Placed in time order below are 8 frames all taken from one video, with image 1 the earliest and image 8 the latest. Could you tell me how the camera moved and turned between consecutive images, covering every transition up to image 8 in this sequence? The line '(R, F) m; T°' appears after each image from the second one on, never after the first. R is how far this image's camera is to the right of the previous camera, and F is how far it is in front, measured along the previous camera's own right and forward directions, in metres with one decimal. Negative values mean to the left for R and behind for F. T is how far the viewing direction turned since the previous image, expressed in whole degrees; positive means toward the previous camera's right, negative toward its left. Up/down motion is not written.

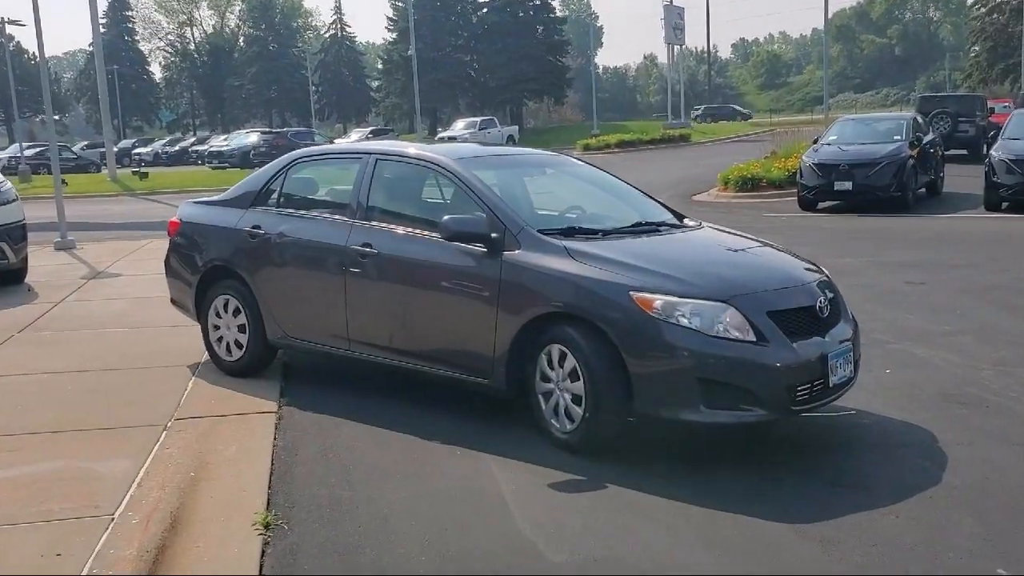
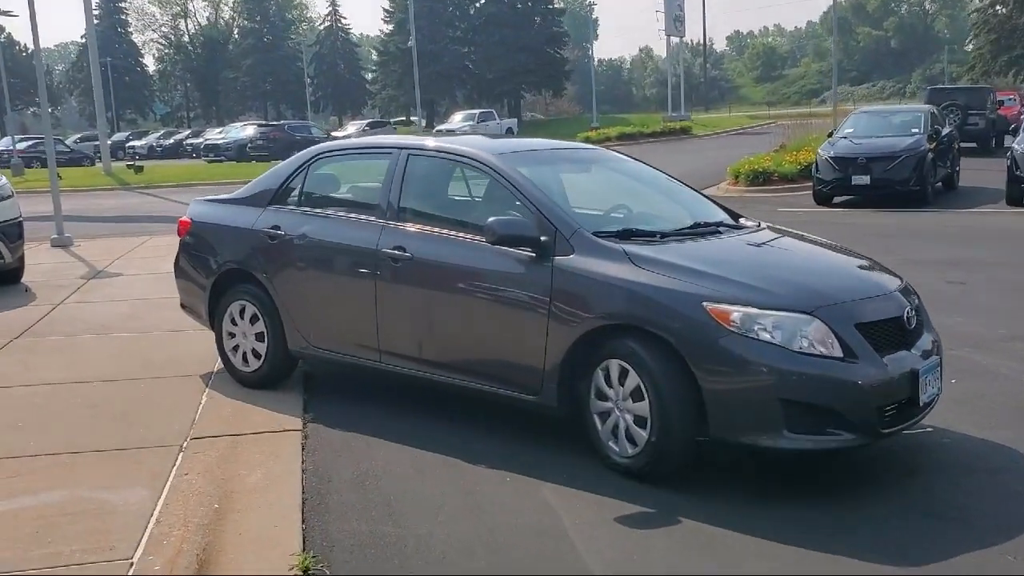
(-0.3, +0.5) m; 0°
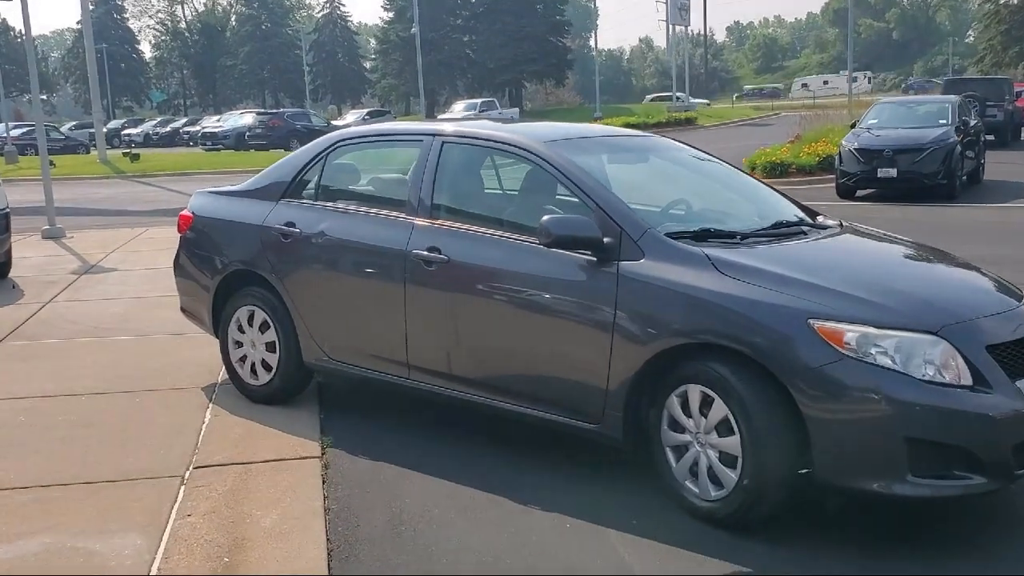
(-0.3, +0.7) m; 0°
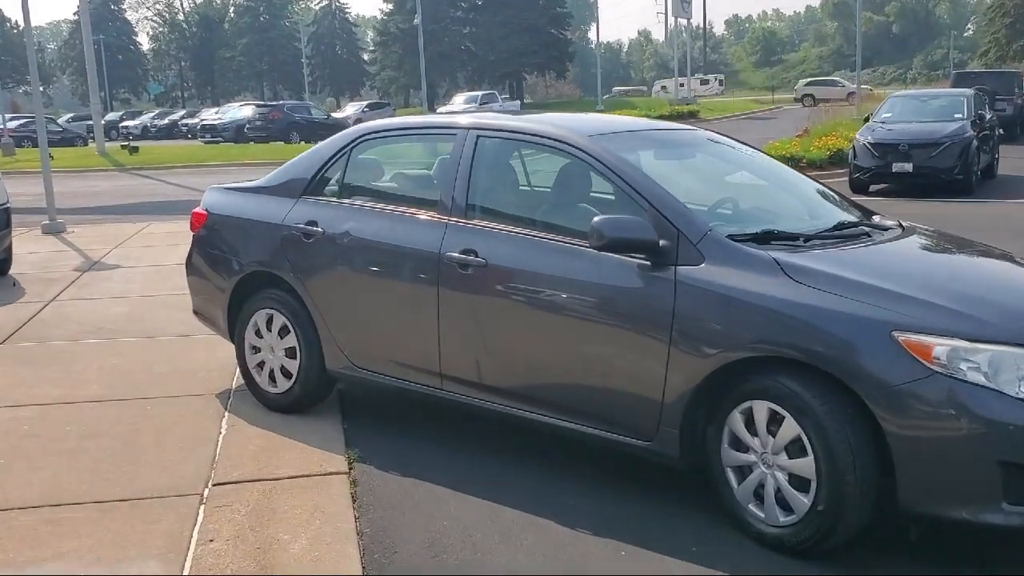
(-0.2, +0.3) m; 0°
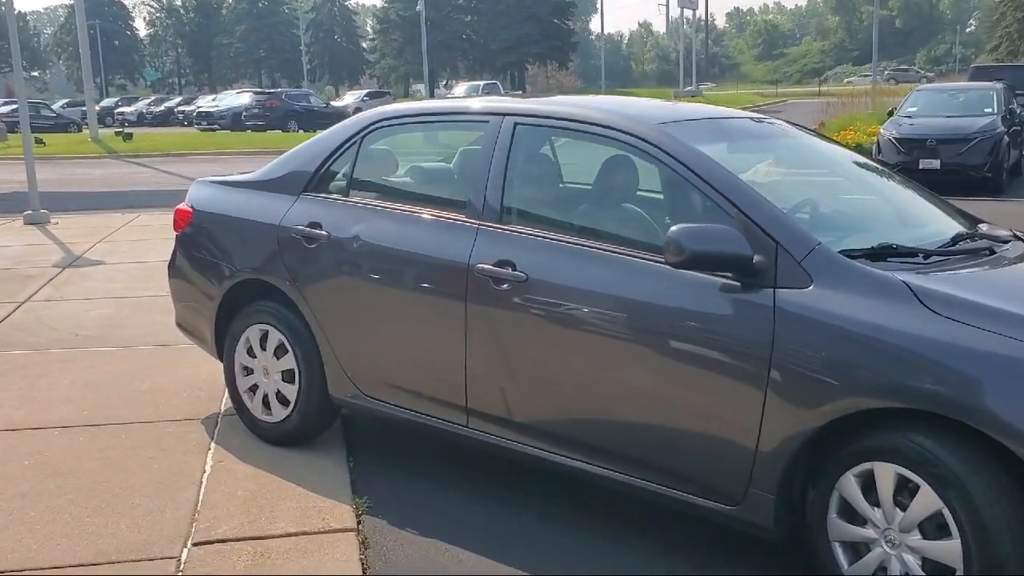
(-0.2, +0.8) m; 0°
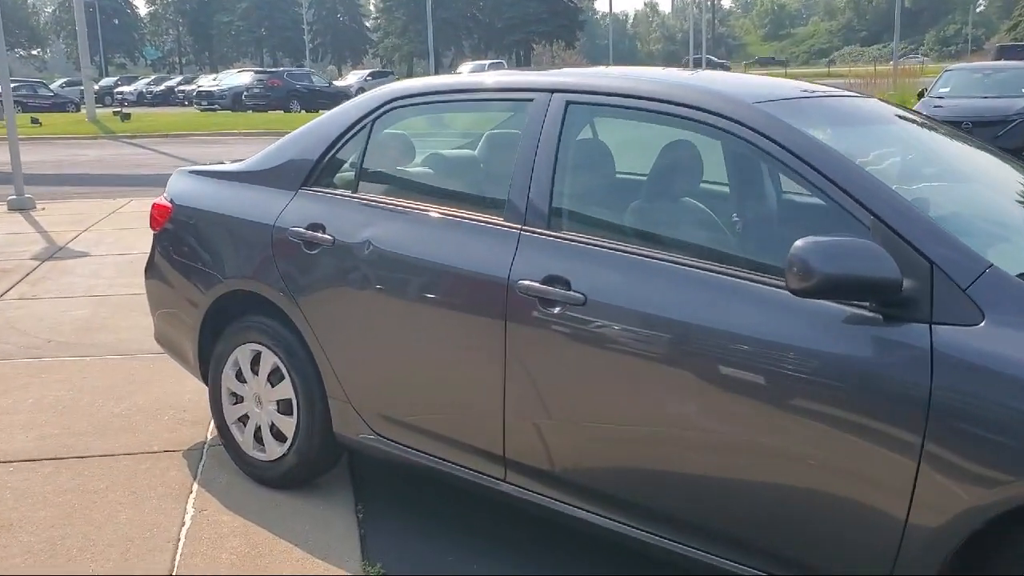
(-0.2, +0.8) m; 0°
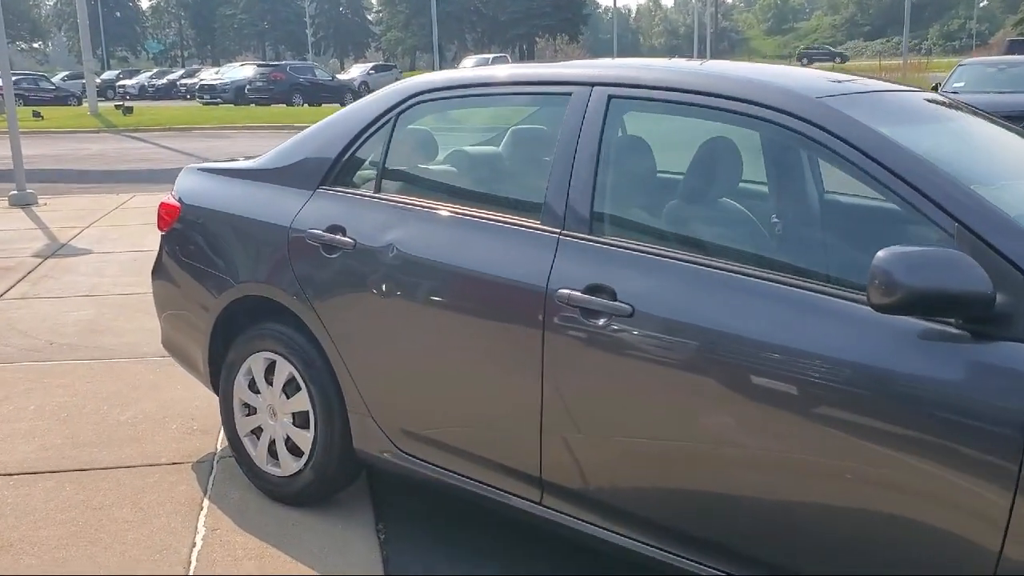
(-0.1, +0.2) m; 0°
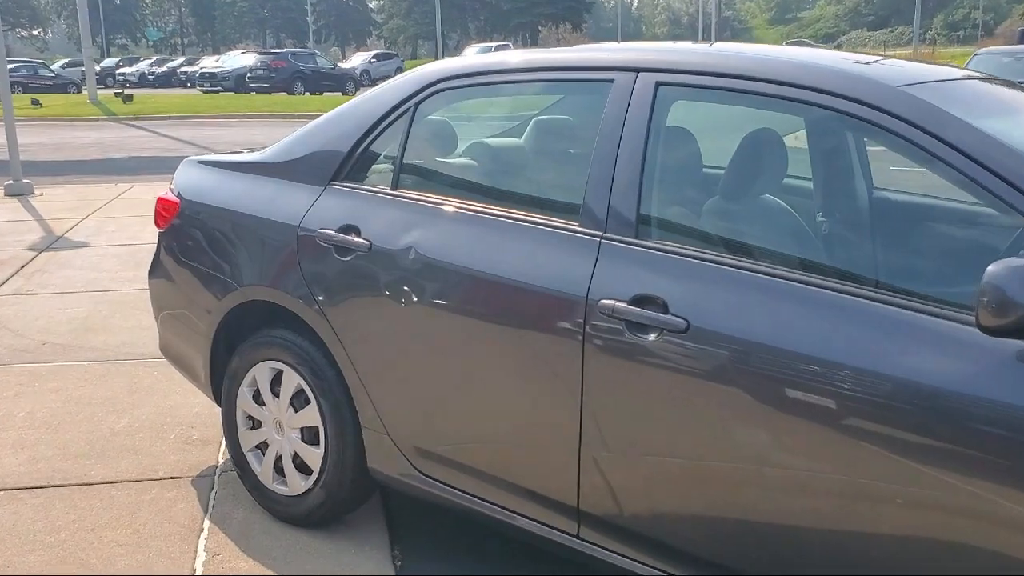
(-0.1, +0.3) m; 0°
